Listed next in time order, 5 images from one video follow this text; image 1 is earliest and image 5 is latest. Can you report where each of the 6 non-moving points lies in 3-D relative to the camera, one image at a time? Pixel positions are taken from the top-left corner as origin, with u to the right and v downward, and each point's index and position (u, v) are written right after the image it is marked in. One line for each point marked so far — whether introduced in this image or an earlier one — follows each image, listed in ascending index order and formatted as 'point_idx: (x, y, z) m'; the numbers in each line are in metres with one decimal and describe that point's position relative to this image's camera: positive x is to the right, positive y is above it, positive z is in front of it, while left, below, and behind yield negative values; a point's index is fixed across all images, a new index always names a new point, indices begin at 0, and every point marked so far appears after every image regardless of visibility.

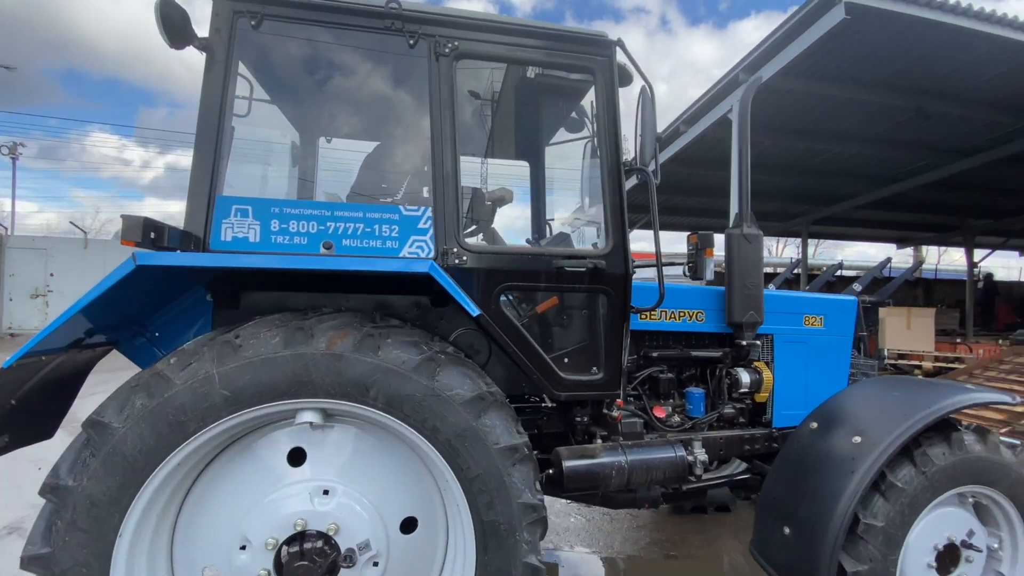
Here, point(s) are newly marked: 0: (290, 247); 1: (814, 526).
0: (-0.8, +0.2, +1.8) m
1: (+1.2, -0.9, +1.9) m
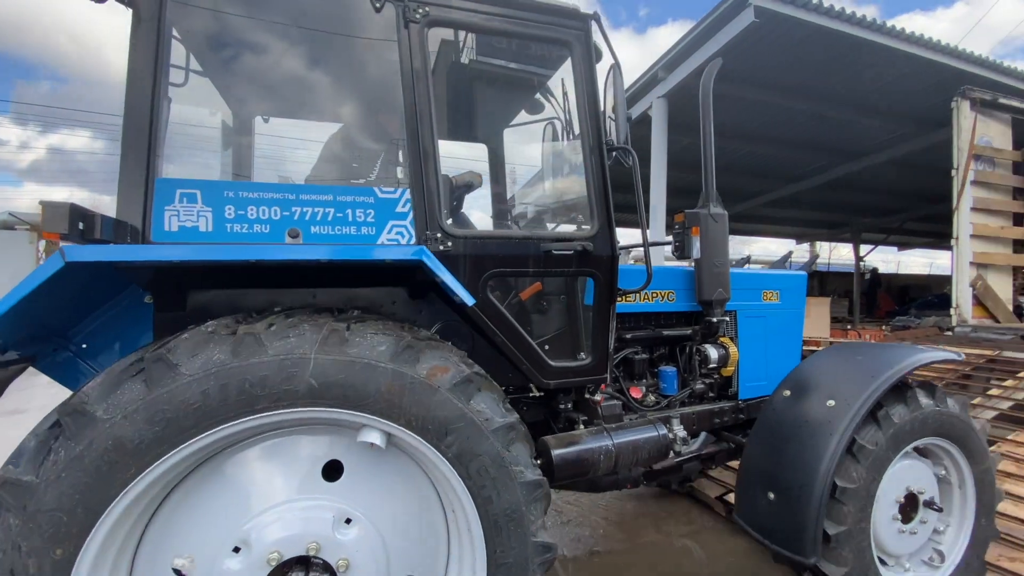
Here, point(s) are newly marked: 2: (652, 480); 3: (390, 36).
0: (-0.9, +0.2, +1.6) m
1: (+1.2, -0.8, +2.0) m
2: (+0.8, -1.1, +2.7) m
3: (-0.4, +0.9, +1.8) m
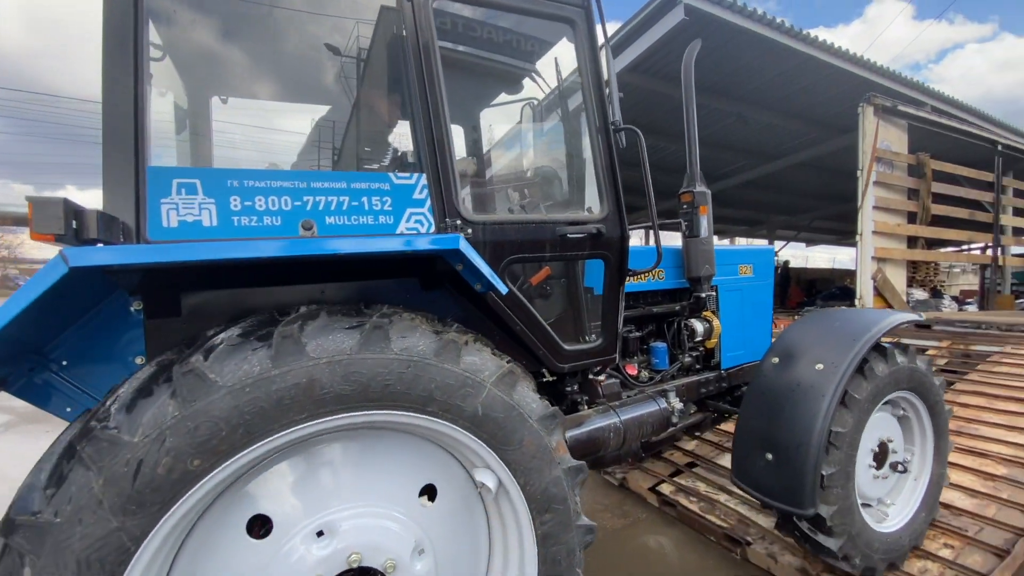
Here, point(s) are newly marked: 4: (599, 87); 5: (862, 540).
0: (-0.7, +0.2, +1.4) m
1: (+1.3, -0.7, +2.2) m
2: (+0.8, -1.0, +2.8) m
3: (-0.4, +0.9, +1.6) m
4: (+0.4, +0.8, +2.0) m
5: (+1.6, -1.2, +2.2) m
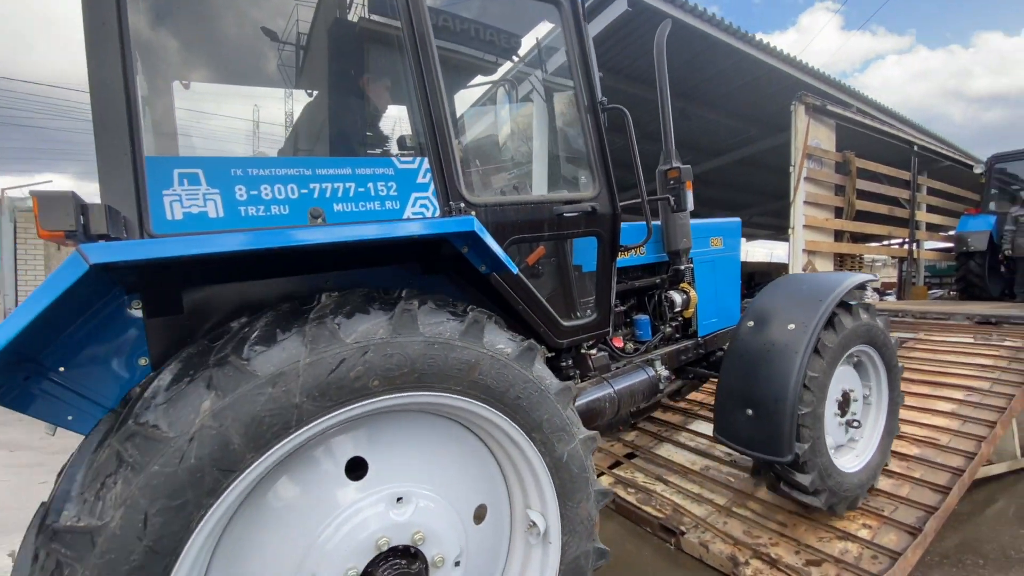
0: (-0.7, +0.2, +1.4) m
1: (+1.3, -0.6, +2.3) m
2: (+0.7, -0.8, +2.9) m
3: (-0.4, +1.0, +1.6) m
4: (+0.3, +0.9, +2.1) m
5: (+1.6, -1.0, +2.5) m
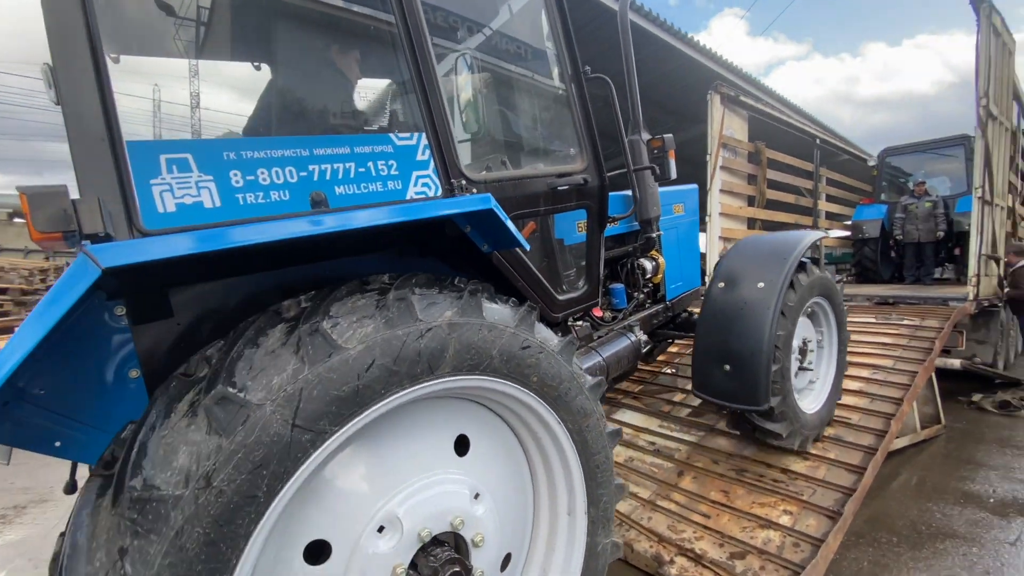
0: (-0.7, +0.2, +1.3) m
1: (+1.2, -0.4, +2.5) m
2: (+0.7, -0.7, +3.0) m
3: (-0.4, +1.0, +1.5) m
4: (+0.2, +1.0, +2.1) m
5: (+1.6, -0.8, +2.7) m
